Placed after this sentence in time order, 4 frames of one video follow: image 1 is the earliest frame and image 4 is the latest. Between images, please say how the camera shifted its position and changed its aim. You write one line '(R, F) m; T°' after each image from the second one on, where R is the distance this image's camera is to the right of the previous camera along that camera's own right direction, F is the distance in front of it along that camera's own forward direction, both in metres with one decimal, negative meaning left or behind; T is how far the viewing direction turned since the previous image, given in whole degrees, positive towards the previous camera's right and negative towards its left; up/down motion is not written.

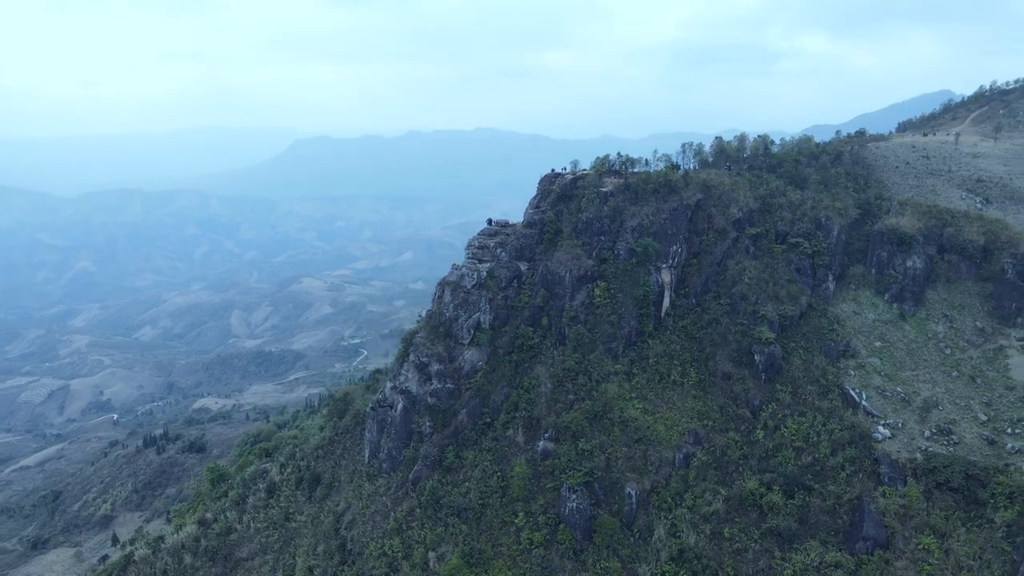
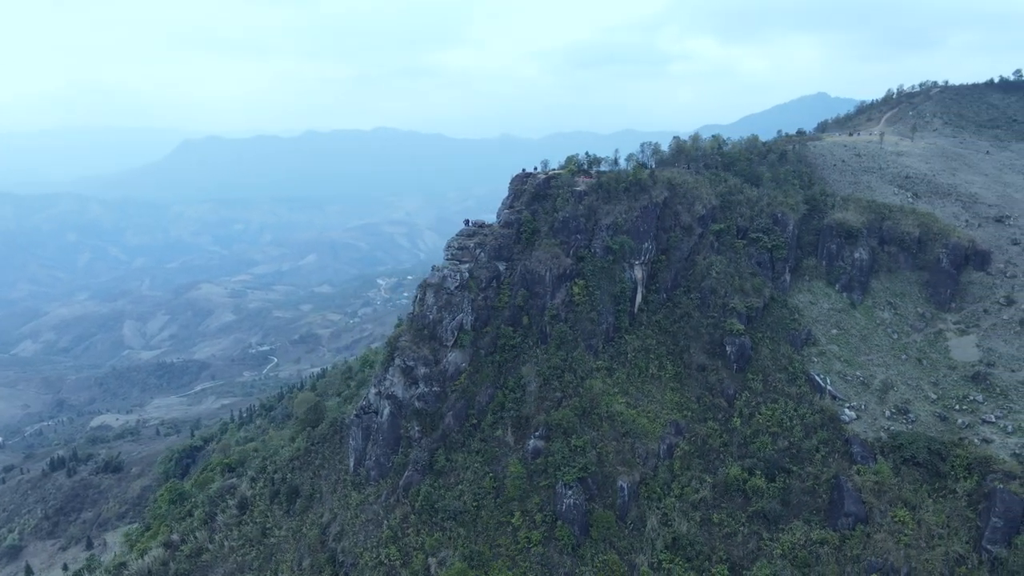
(-3.2, +0.2) m; +7°
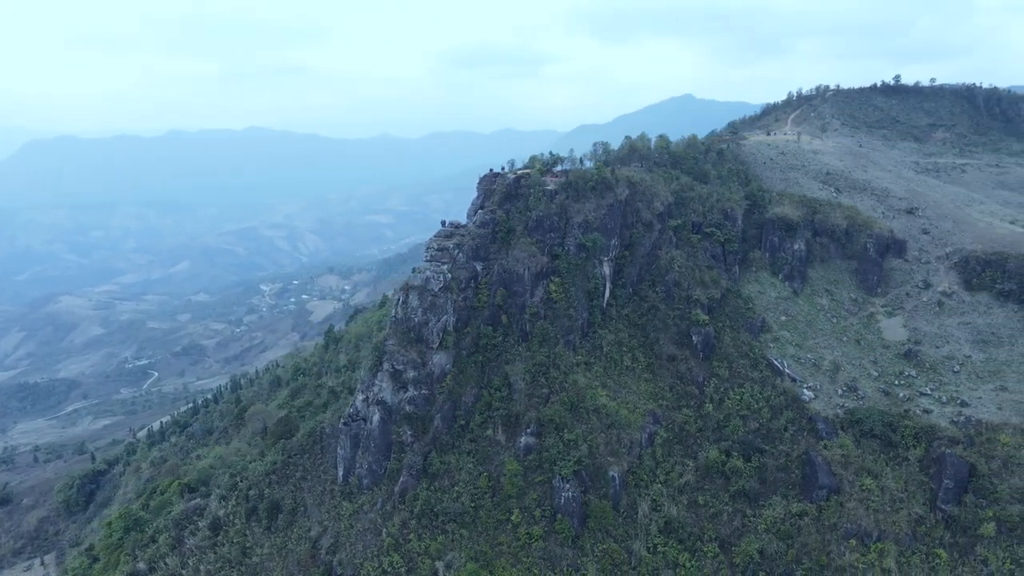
(-4.1, +0.1) m; +9°
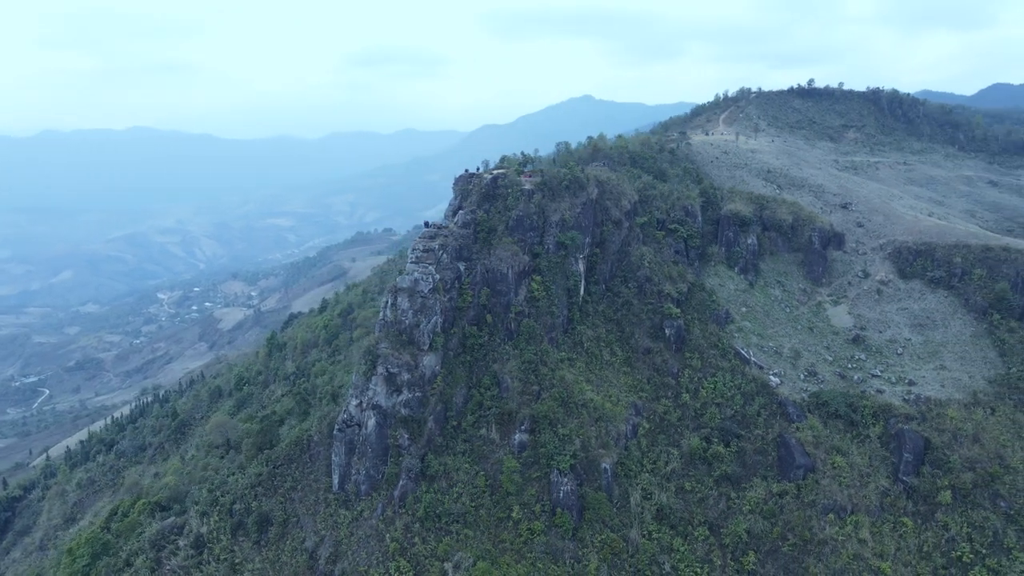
(-3.4, -0.1) m; +7°
